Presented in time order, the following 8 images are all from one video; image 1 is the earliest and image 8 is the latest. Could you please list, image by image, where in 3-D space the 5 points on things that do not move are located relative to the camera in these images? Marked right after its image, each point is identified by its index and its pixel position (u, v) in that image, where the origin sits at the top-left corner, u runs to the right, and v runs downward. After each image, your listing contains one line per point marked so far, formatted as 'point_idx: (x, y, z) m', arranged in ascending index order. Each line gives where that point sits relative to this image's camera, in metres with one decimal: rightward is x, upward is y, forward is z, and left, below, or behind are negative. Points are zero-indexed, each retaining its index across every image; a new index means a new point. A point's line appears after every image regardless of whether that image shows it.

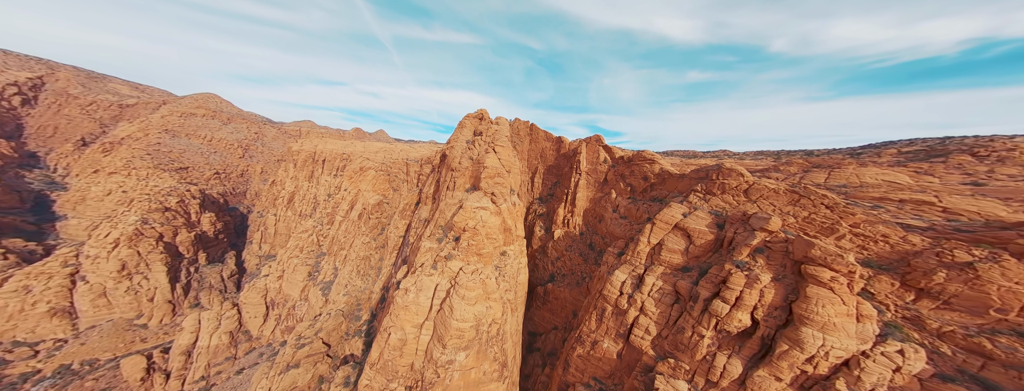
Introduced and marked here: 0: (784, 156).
0: (+20.6, +2.9, +17.2) m
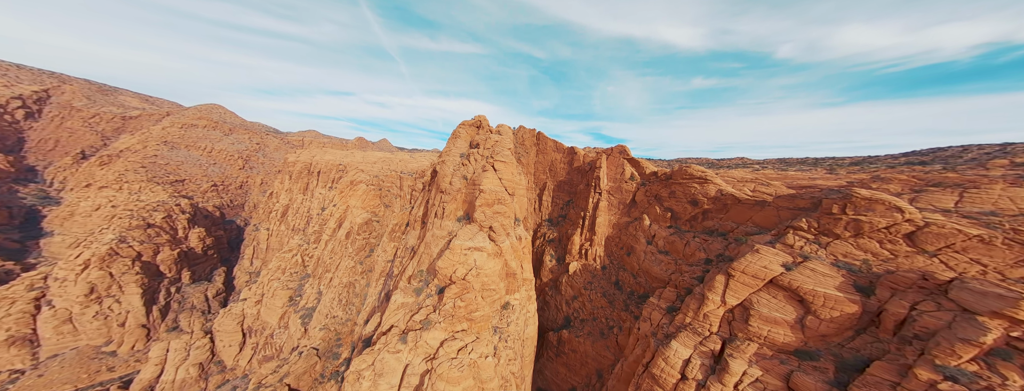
0: (+20.8, +1.8, +14.8) m
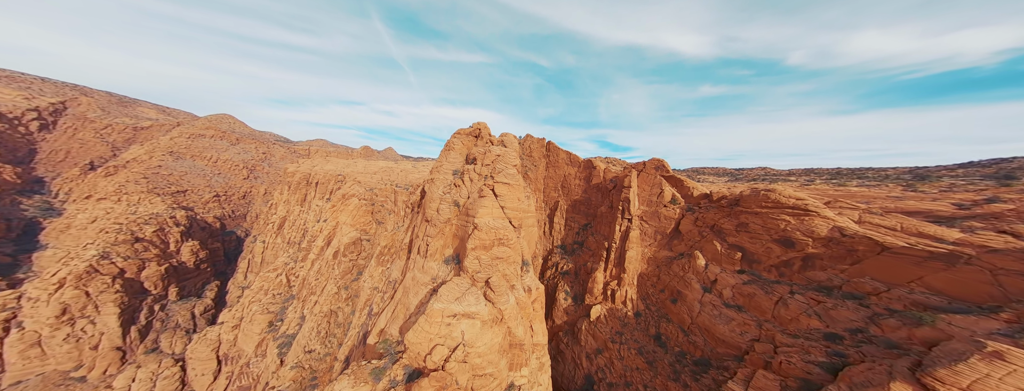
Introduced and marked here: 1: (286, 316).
0: (+21.1, +0.7, +12.4) m
1: (-14.7, -7.4, +15.2) m
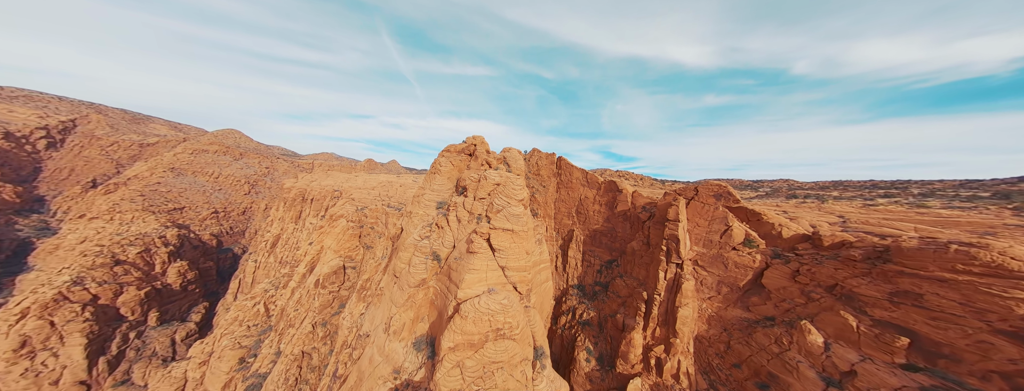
0: (+21.3, -0.2, +10.2) m
1: (-14.4, -8.7, +13.2) m
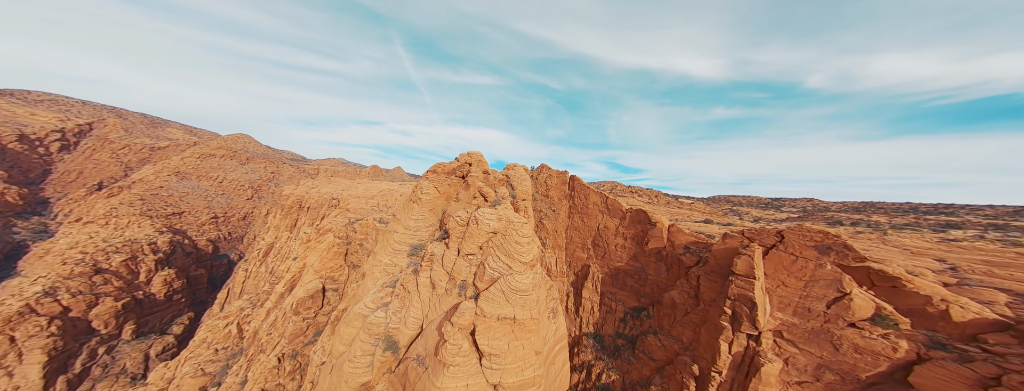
0: (+21.4, -1.5, +8.3) m
1: (-14.4, -9.4, +11.6) m
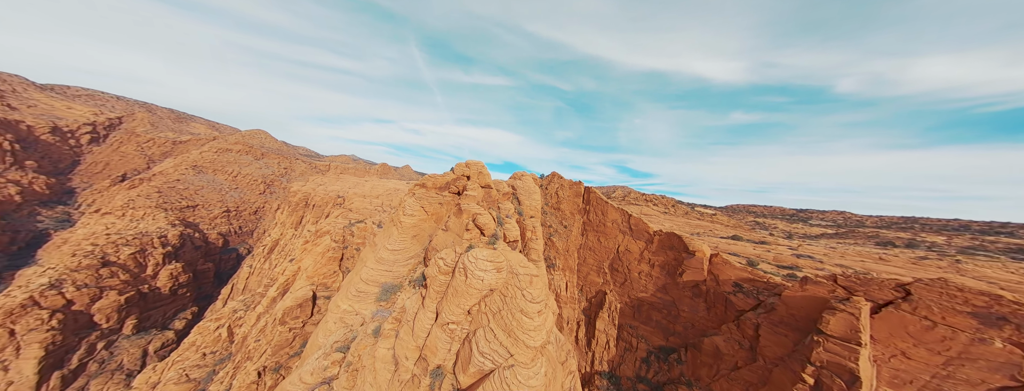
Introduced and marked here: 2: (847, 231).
0: (+21.5, -2.5, +6.6) m
1: (-14.4, -9.3, +11.0) m
2: (+27.1, -2.6, +18.8) m
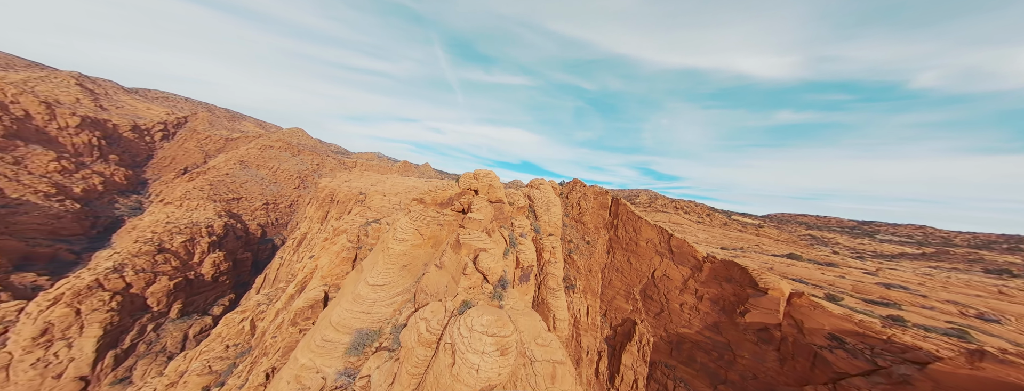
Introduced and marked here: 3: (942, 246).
0: (+21.8, -3.4, +3.9) m
1: (-13.9, -9.2, +11.3) m
2: (+28.4, -3.7, +15.5) m
3: (+34.1, -4.2, +18.3) m
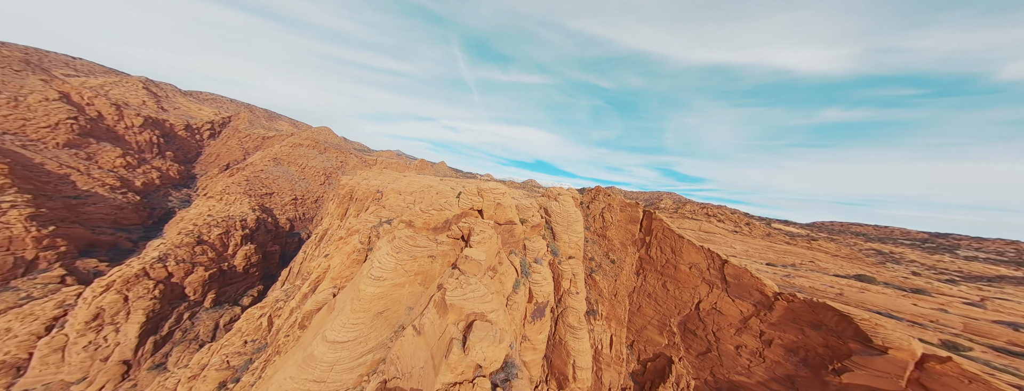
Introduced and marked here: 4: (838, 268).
0: (+21.8, -4.1, +1.5) m
1: (-13.3, -9.1, +11.5) m
2: (+29.2, -4.5, +12.6) m
3: (+35.2, -5.1, +14.9) m
4: (+15.8, -3.6, +11.2) m
